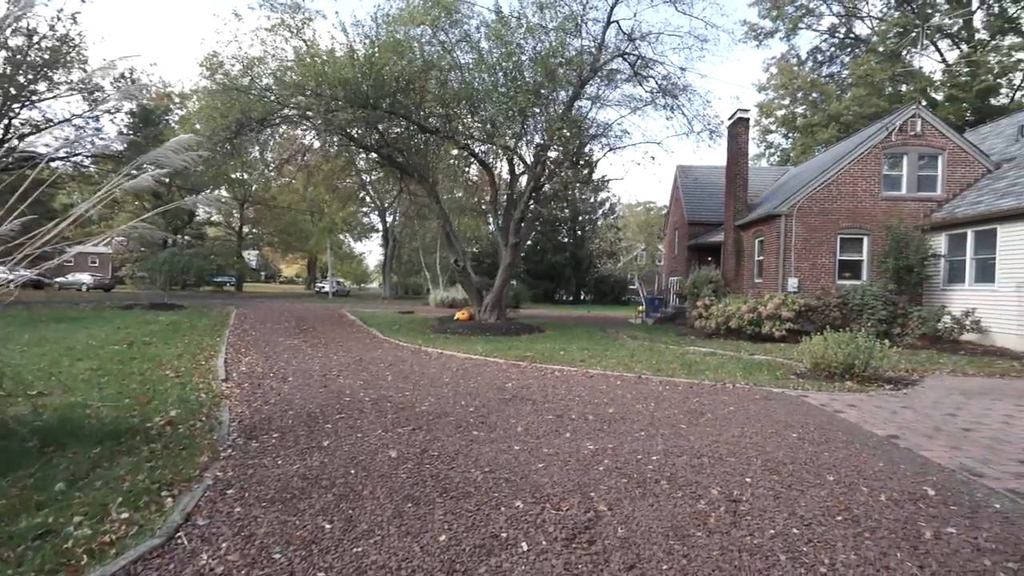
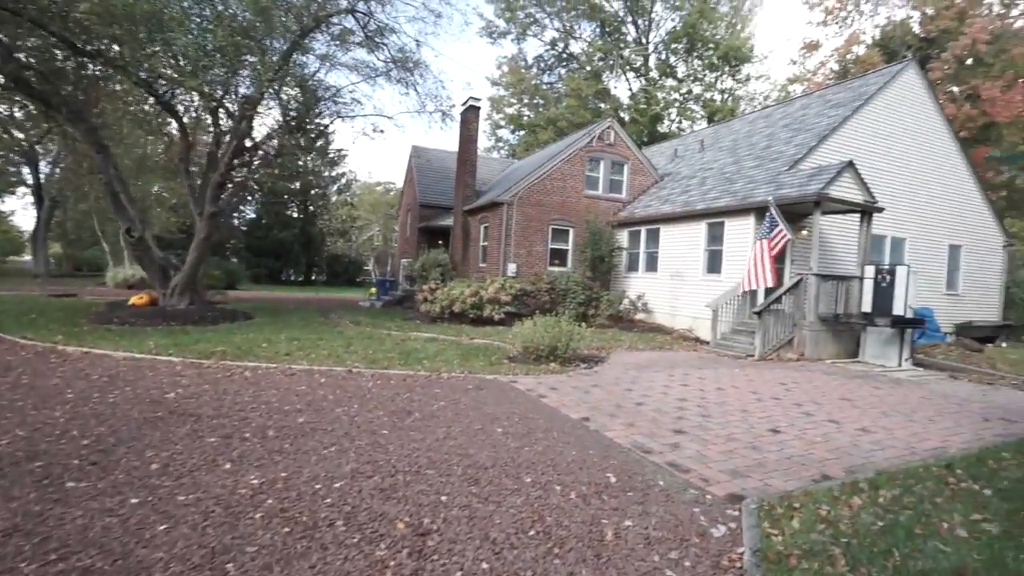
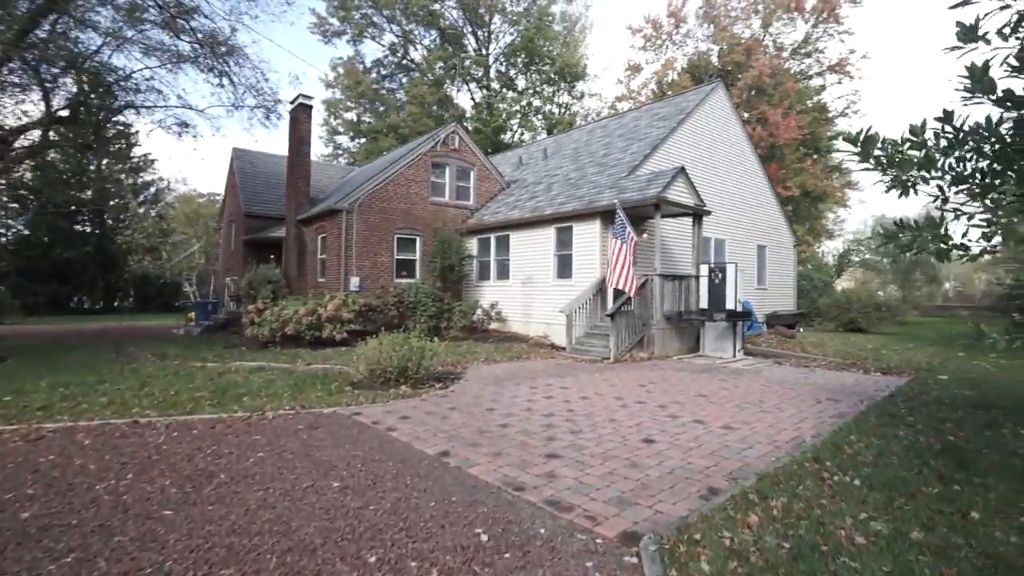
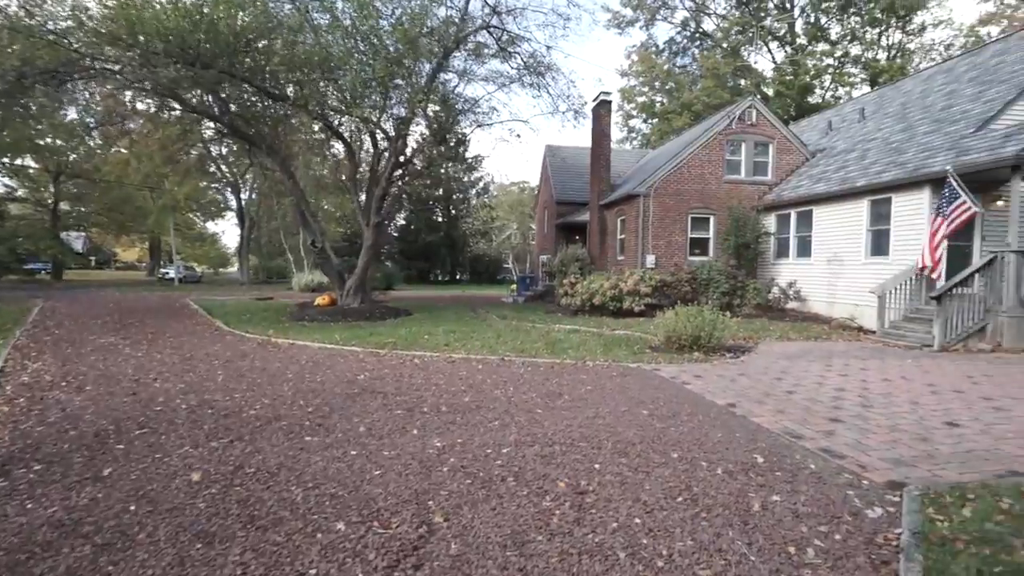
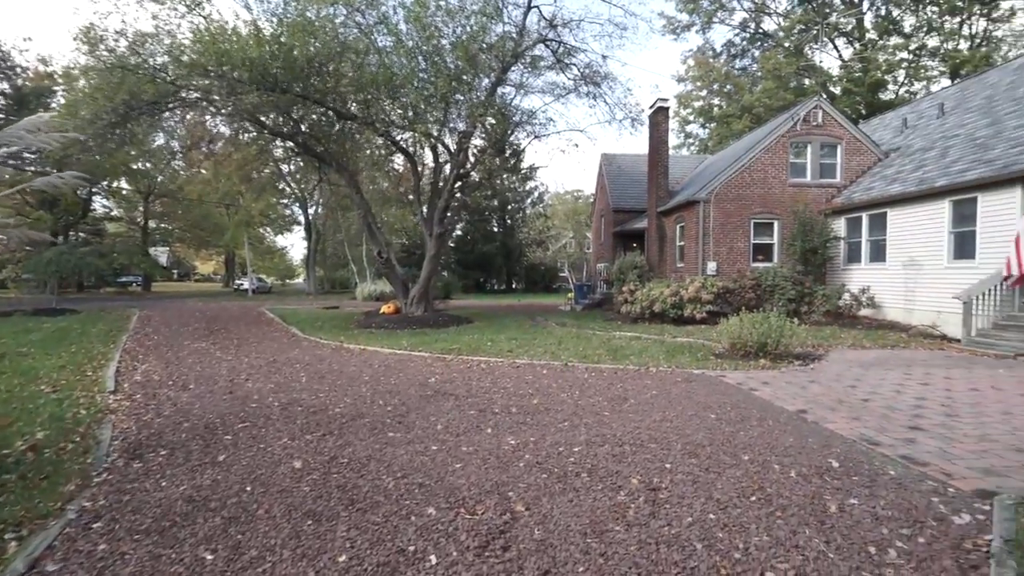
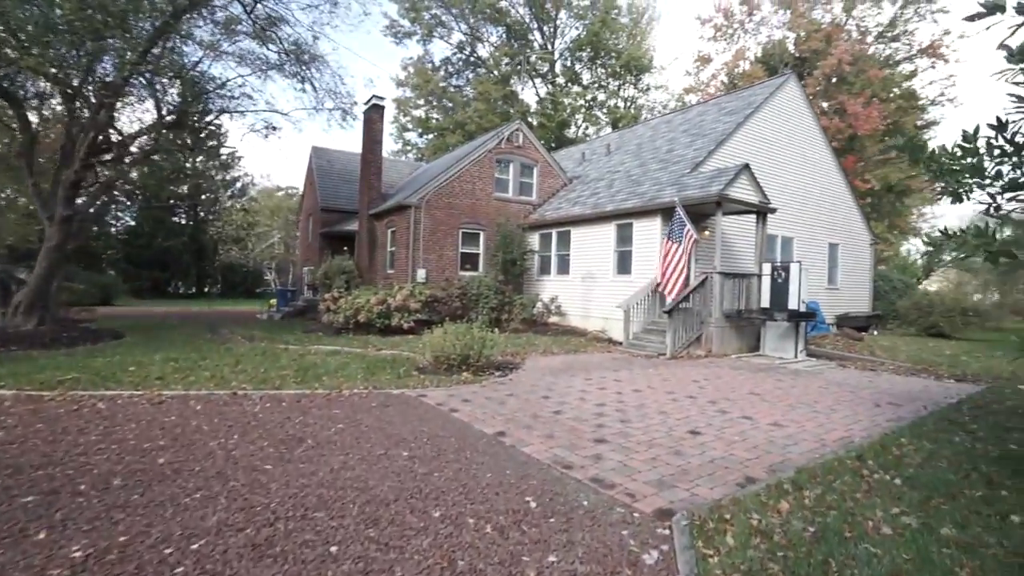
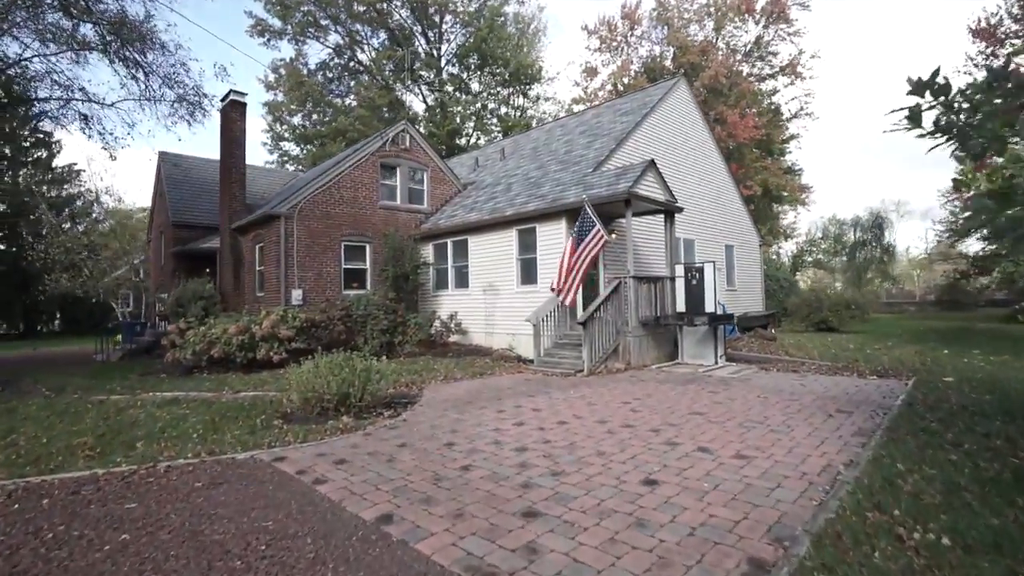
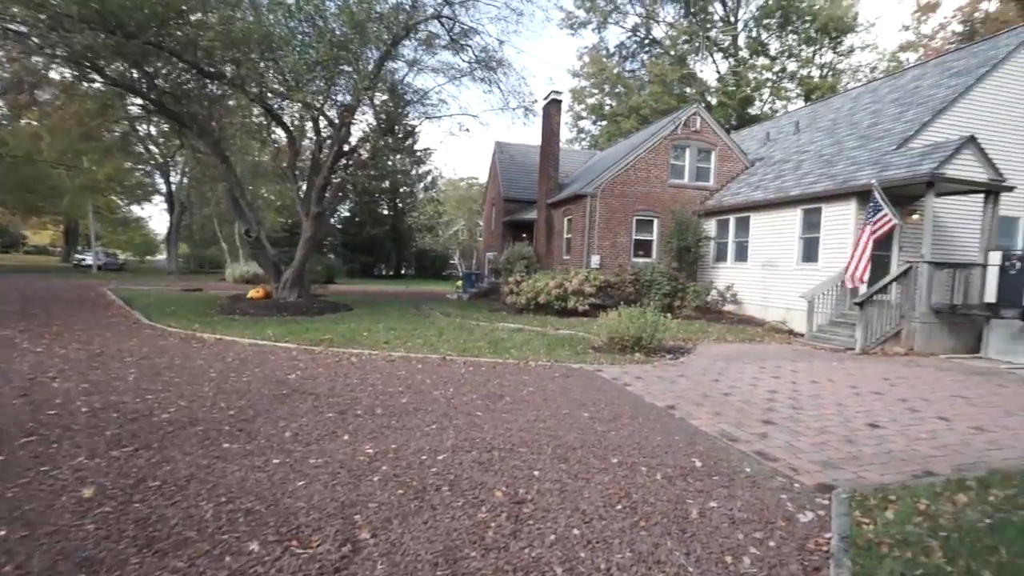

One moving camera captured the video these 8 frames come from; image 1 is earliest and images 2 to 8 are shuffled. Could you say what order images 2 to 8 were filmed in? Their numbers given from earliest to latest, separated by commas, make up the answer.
5, 4, 8, 2, 6, 3, 7
